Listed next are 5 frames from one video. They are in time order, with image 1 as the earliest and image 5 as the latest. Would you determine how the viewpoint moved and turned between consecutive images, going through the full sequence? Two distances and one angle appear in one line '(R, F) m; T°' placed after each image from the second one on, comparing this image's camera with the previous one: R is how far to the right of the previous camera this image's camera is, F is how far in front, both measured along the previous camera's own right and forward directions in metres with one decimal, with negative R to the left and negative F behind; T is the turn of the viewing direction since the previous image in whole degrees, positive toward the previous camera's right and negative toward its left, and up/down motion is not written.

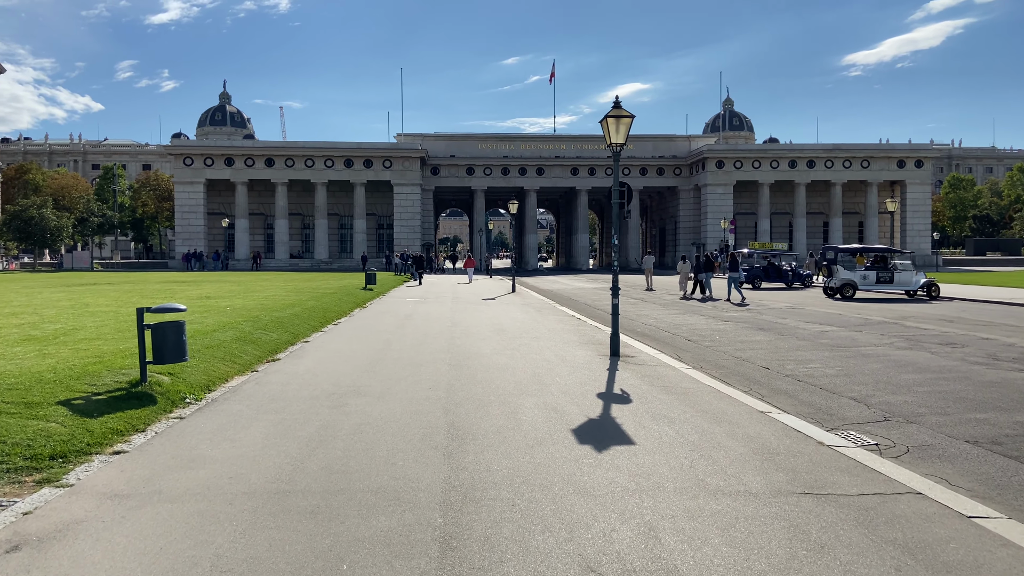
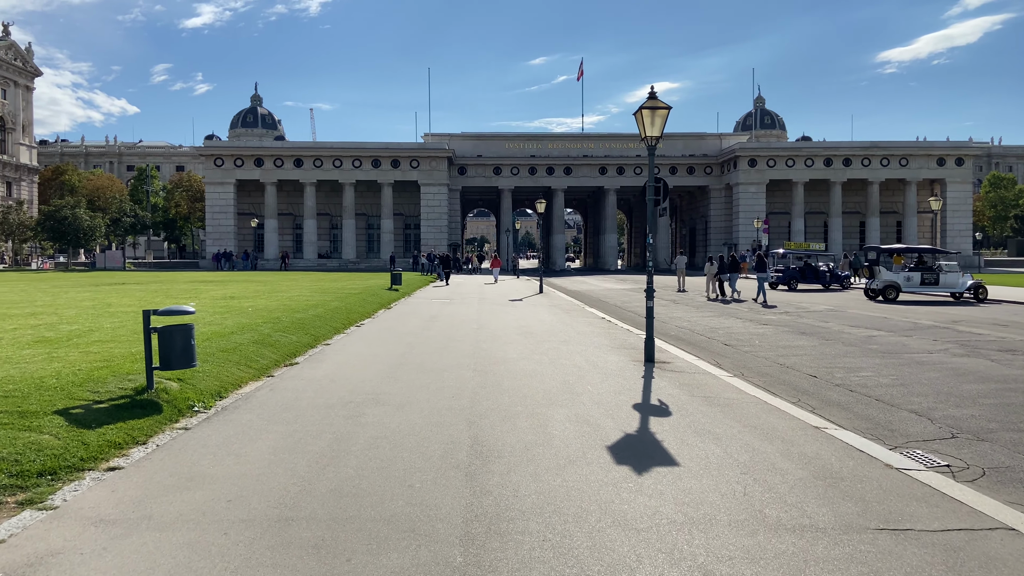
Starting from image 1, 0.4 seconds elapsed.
(0.0, +0.7) m; -2°
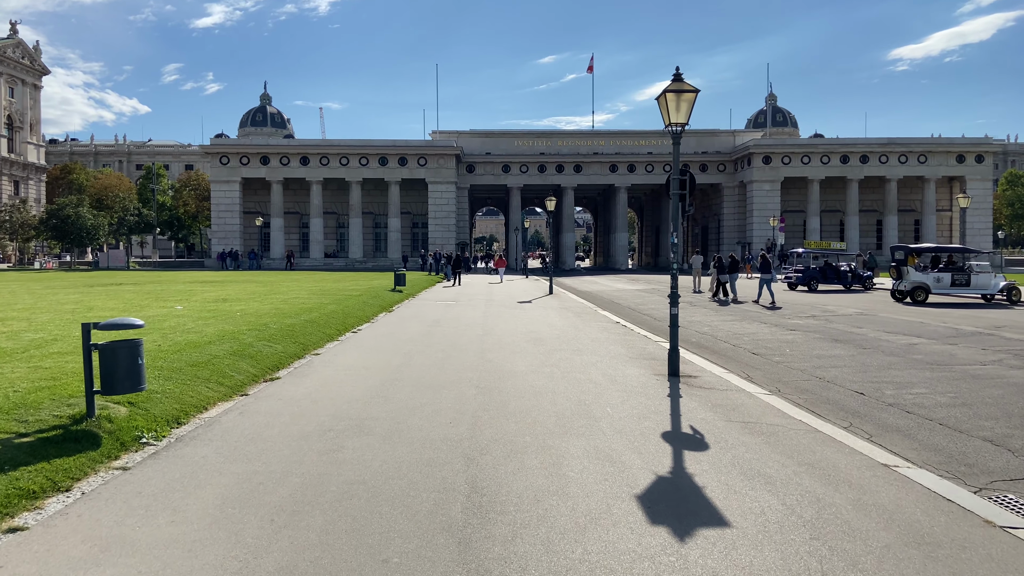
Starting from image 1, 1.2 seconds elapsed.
(0.0, +1.3) m; -1°
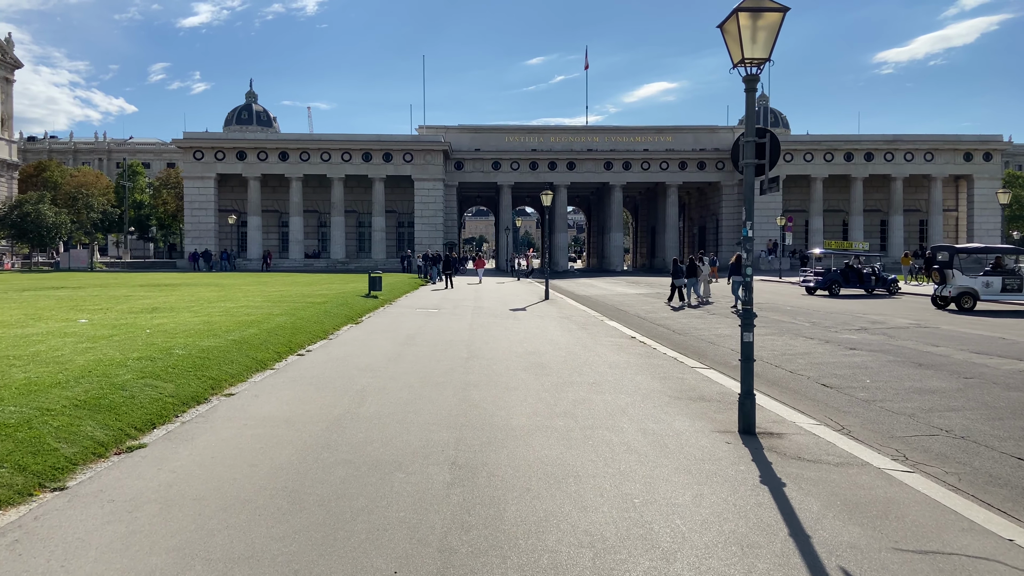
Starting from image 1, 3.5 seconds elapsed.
(-0.1, +3.6) m; +1°
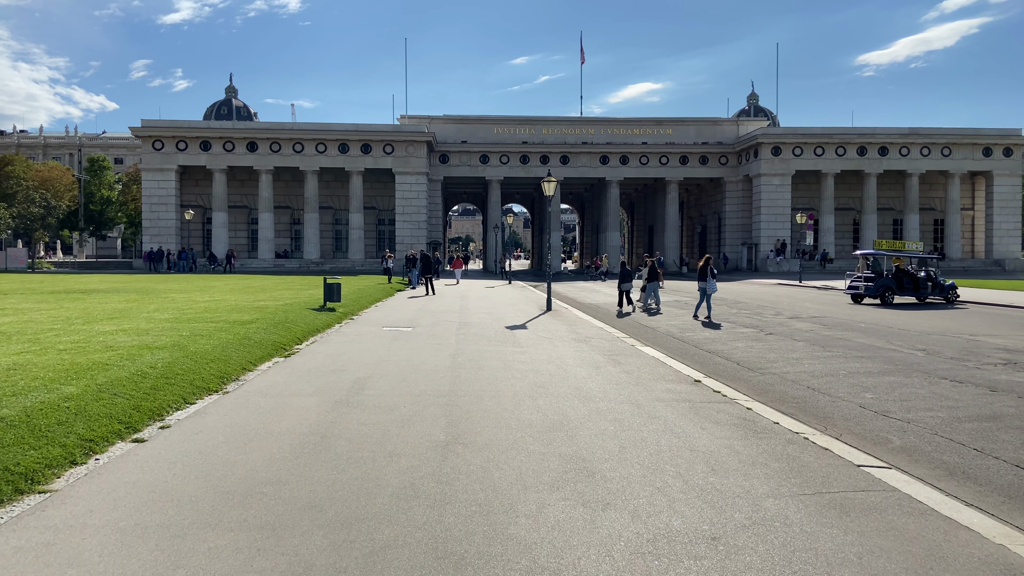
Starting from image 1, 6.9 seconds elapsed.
(-0.3, +5.4) m; +1°
